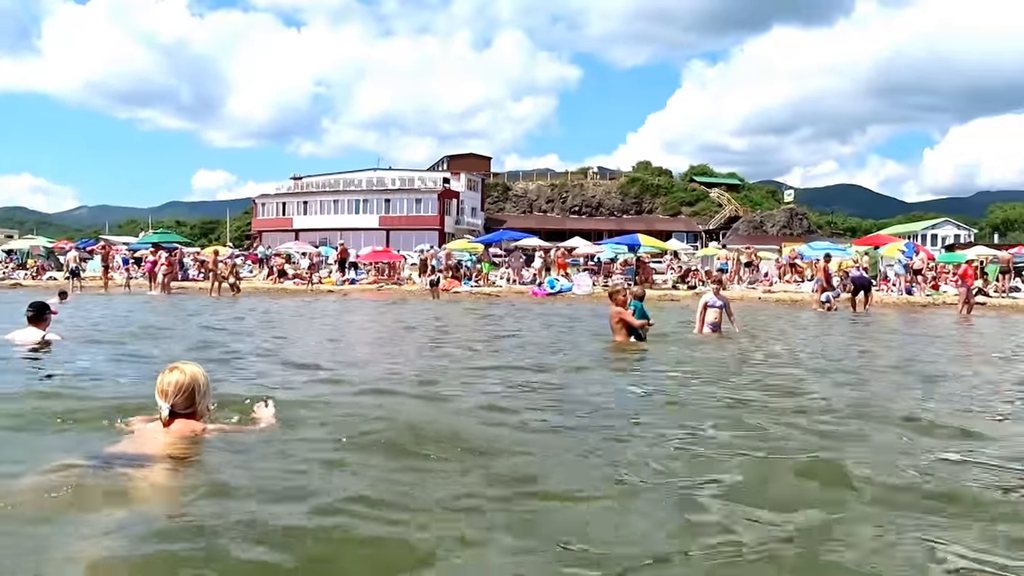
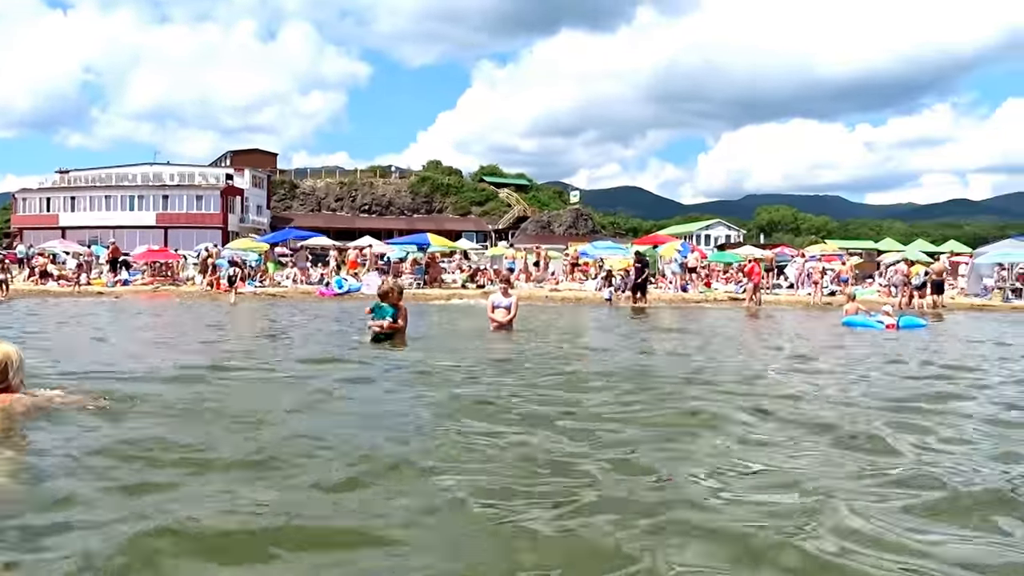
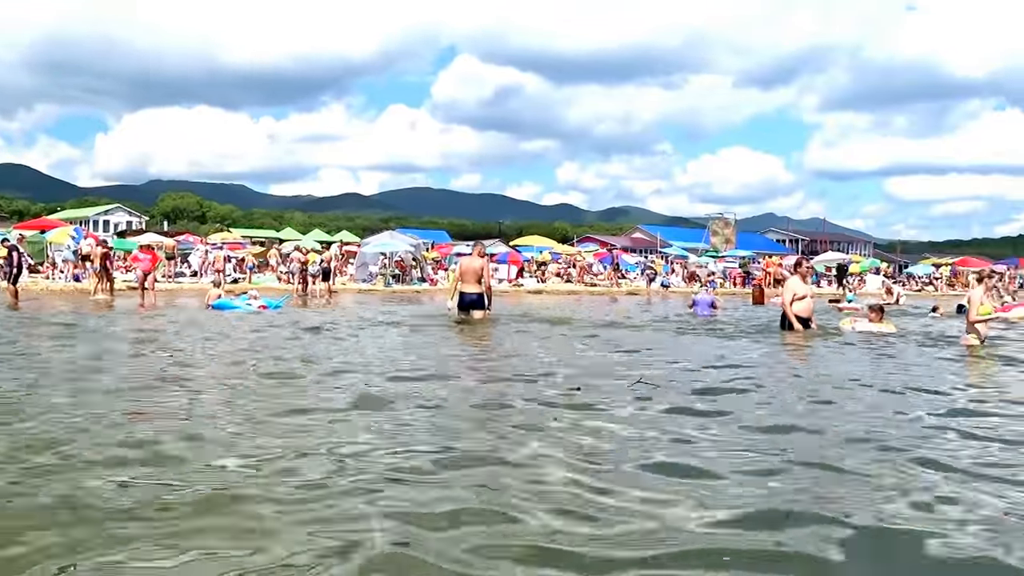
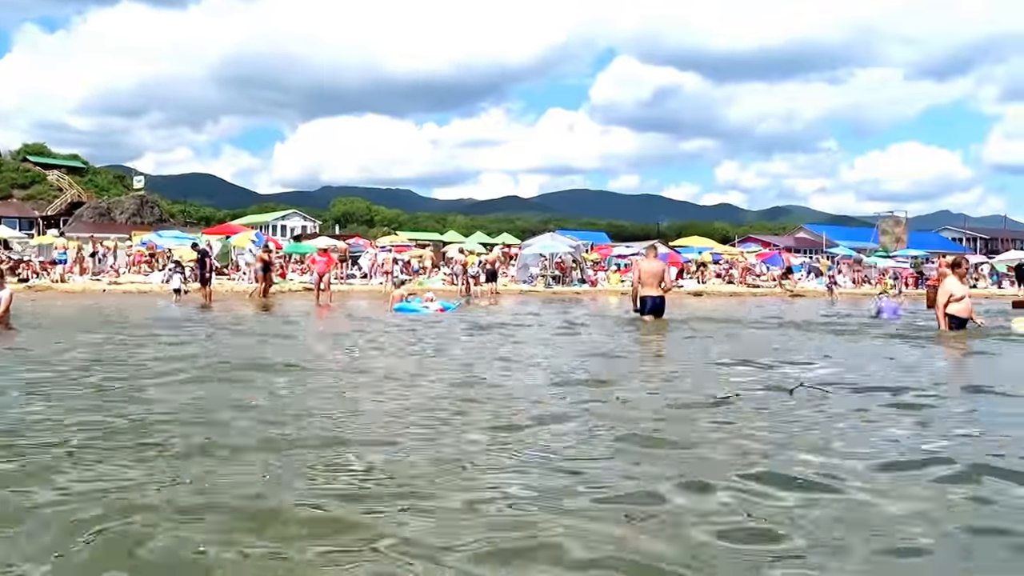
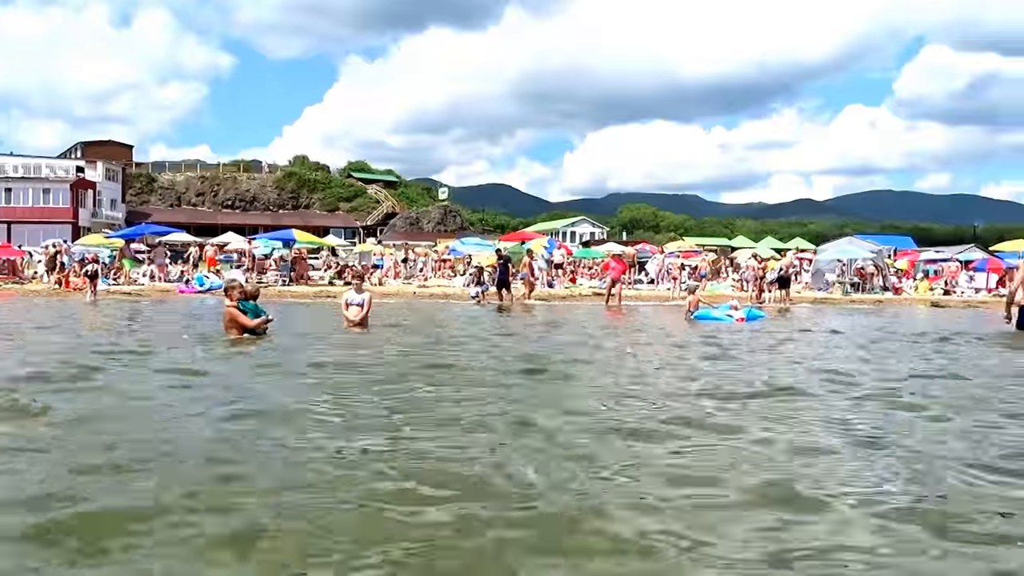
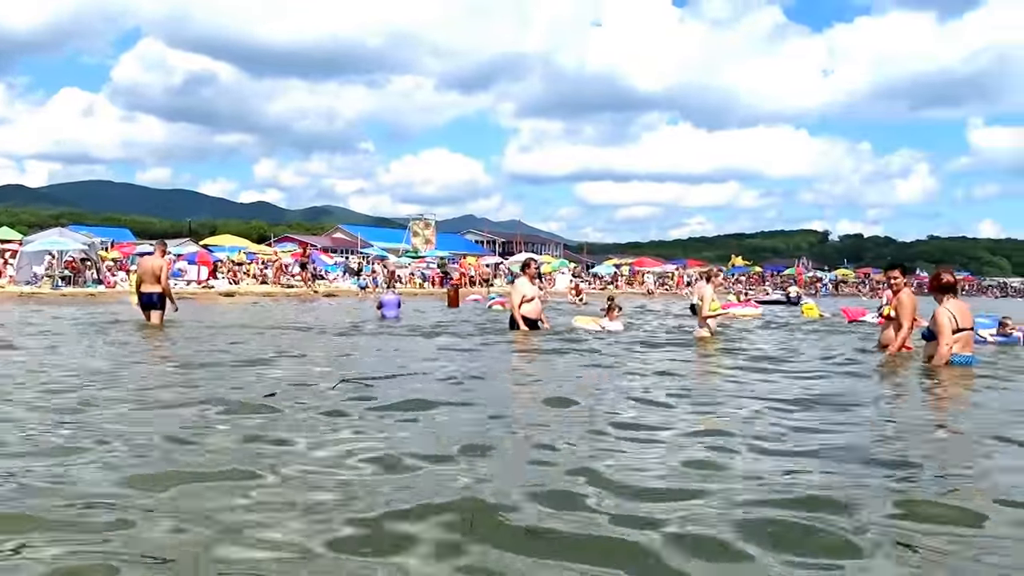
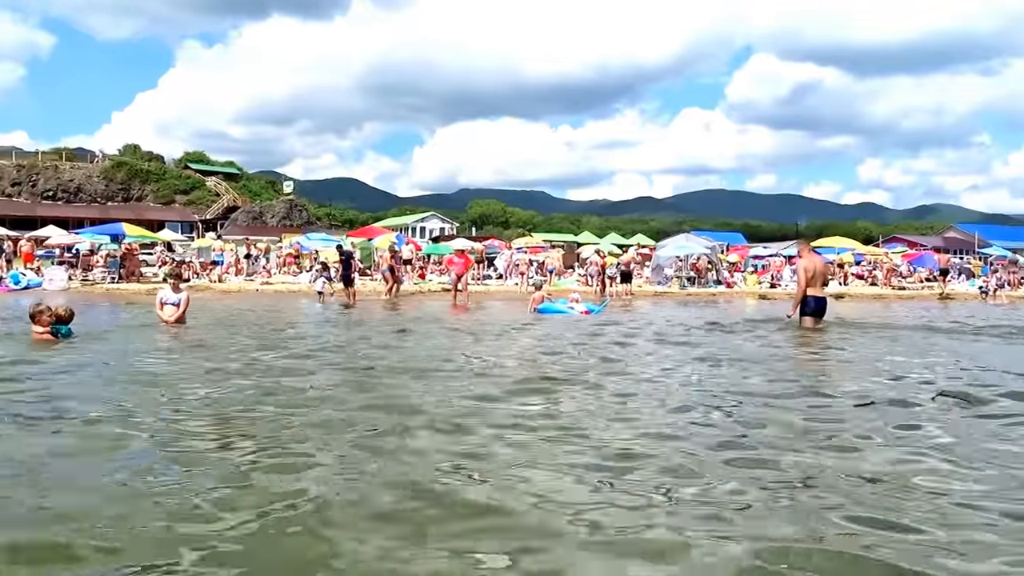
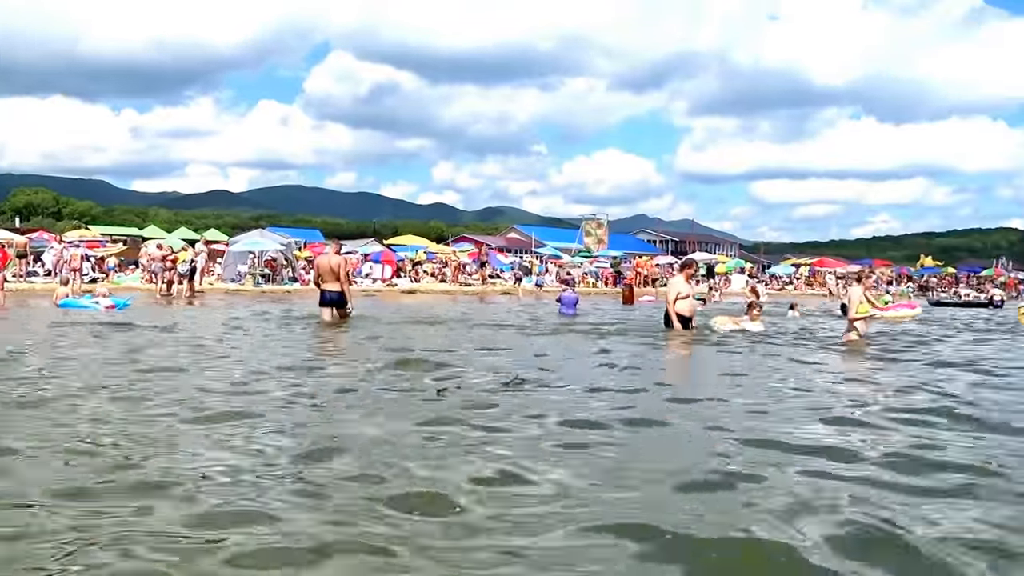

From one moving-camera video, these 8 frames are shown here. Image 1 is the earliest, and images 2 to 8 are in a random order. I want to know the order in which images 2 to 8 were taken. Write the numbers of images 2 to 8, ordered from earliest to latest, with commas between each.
2, 5, 7, 4, 3, 8, 6
